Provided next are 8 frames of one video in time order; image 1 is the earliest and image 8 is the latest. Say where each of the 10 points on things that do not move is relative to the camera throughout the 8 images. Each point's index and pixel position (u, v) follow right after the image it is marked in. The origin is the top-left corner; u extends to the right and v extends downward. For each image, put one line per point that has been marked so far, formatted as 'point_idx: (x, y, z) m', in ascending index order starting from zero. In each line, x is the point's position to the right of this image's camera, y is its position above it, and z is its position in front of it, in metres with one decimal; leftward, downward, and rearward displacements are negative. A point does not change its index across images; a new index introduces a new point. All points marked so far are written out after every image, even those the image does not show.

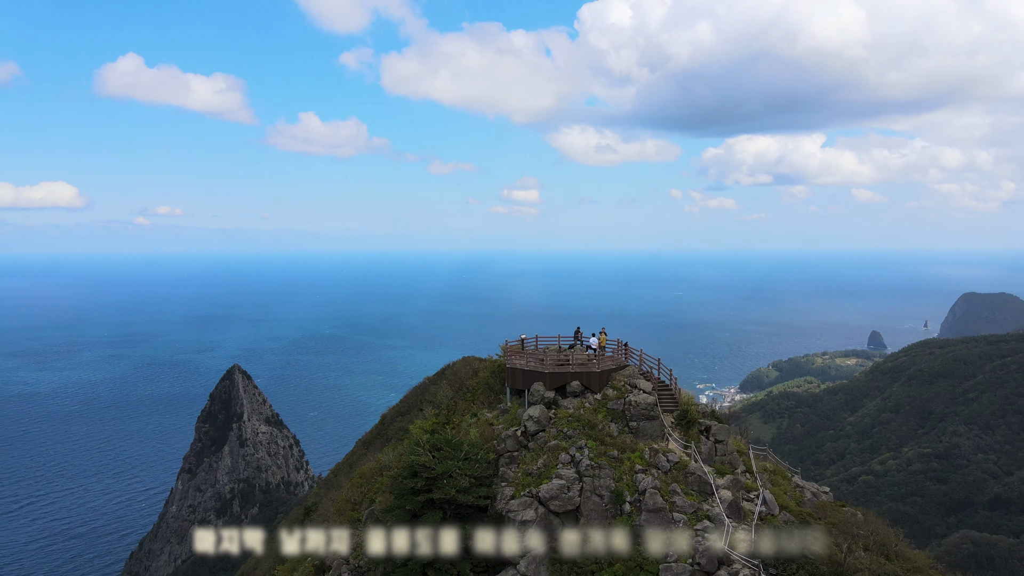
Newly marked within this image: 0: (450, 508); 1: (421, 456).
0: (-1.2, -4.1, +13.6) m
1: (-1.7, -3.3, +13.9) m
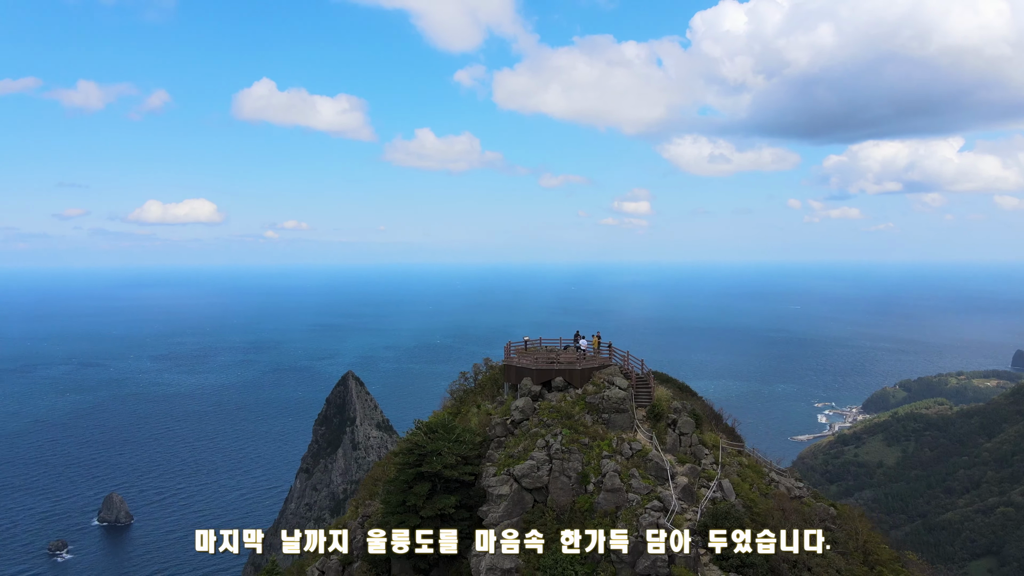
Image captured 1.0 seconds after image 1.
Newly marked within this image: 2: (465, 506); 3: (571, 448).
0: (-1.5, -4.2, +16.0) m
1: (-2.0, -3.4, +16.3) m
2: (-1.0, -4.7, +15.8) m
3: (+1.3, -3.4, +15.9) m
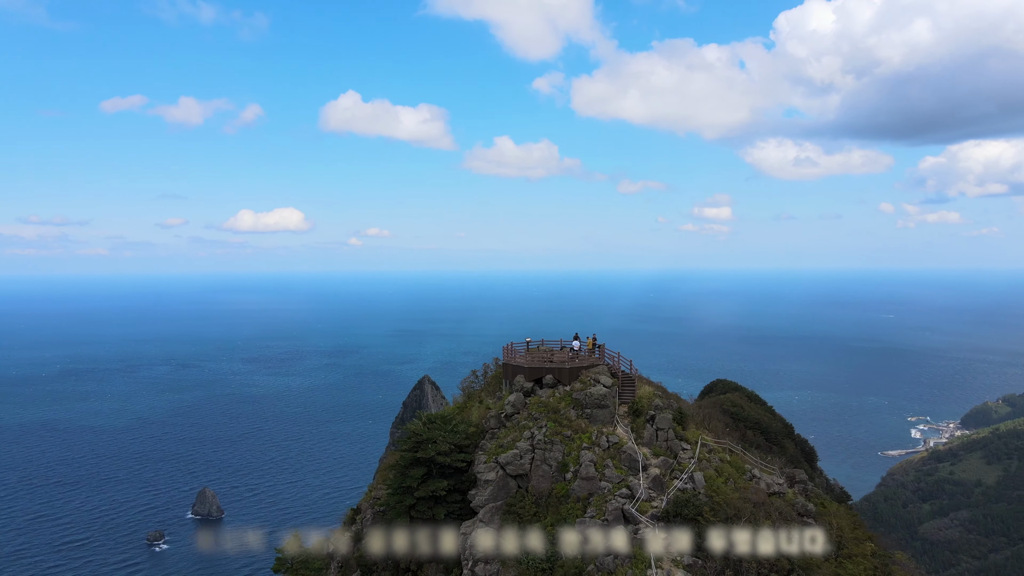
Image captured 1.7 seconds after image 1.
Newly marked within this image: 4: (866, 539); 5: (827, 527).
0: (-1.8, -4.3, +17.8) m
1: (-2.3, -3.5, +18.1) m
2: (-1.3, -4.8, +17.5) m
3: (+1.0, -3.5, +17.4) m
4: (+8.9, -6.3, +18.6) m
5: (+7.4, -5.7, +17.5) m
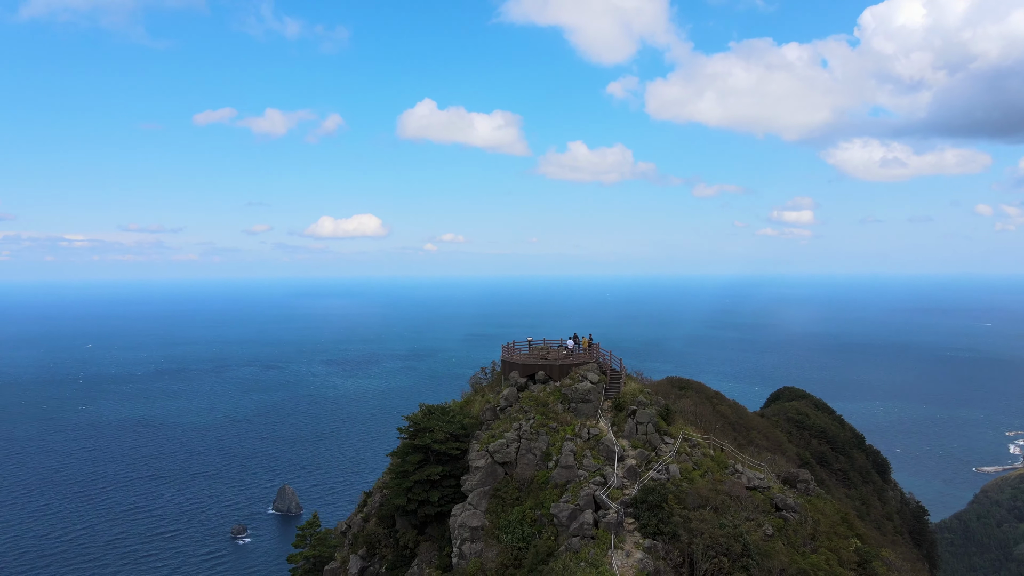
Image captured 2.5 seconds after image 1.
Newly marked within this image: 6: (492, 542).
0: (-2.0, -4.4, +19.4) m
1: (-2.4, -3.6, +19.8) m
2: (-1.6, -4.8, +19.1) m
3: (+0.7, -3.6, +18.7) m
4: (+8.7, -6.4, +19.2) m
5: (+7.1, -5.8, +18.2) m
6: (-0.5, -5.8, +17.2) m
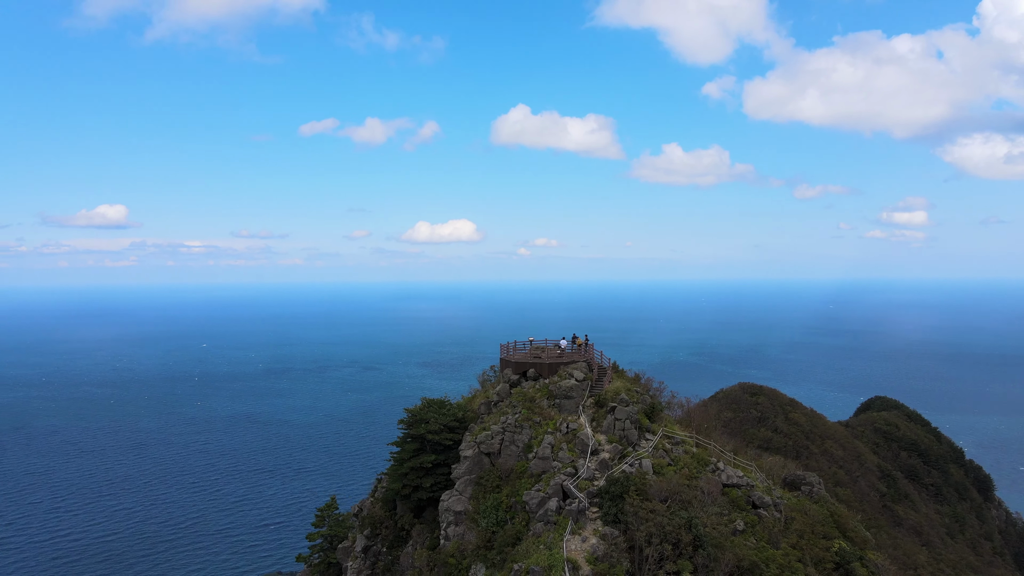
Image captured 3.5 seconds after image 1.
0: (-2.3, -4.4, +20.9) m
1: (-2.7, -3.7, +21.4) m
2: (-1.9, -4.9, +20.6) m
3: (+0.3, -3.7, +19.9) m
4: (+8.3, -6.5, +19.4) m
5: (+6.6, -5.9, +18.7) m
6: (-1.0, -5.9, +18.6) m
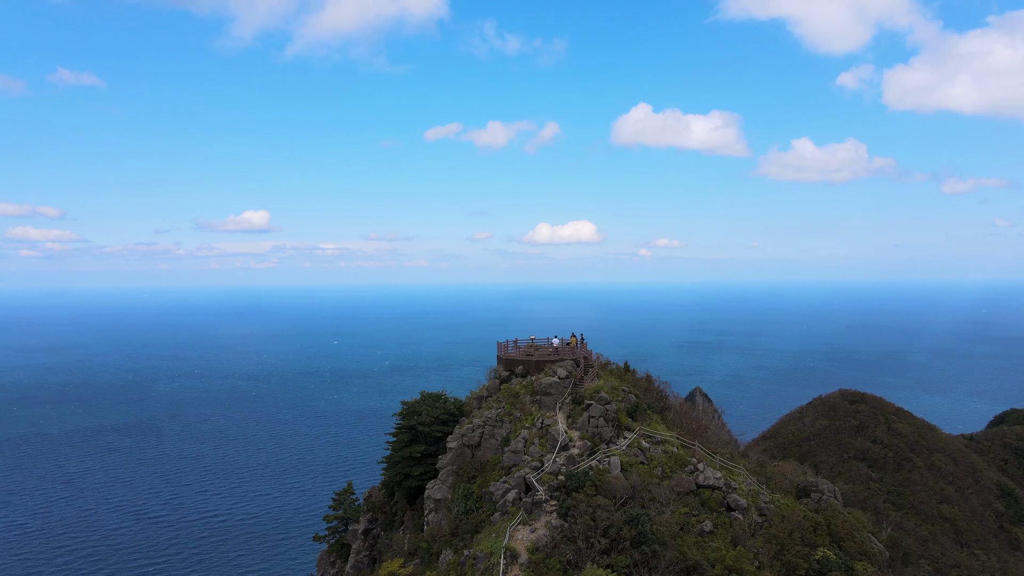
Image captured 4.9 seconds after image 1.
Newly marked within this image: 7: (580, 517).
0: (-2.6, -4.4, +22.1) m
1: (-2.9, -3.6, +22.6) m
2: (-2.2, -4.9, +21.7) m
3: (-0.2, -3.6, +20.7) m
4: (+7.6, -6.5, +18.8) m
5: (+5.8, -5.9, +18.4) m
6: (-1.7, -5.9, +19.6) m
7: (+1.5, -5.2, +16.8) m
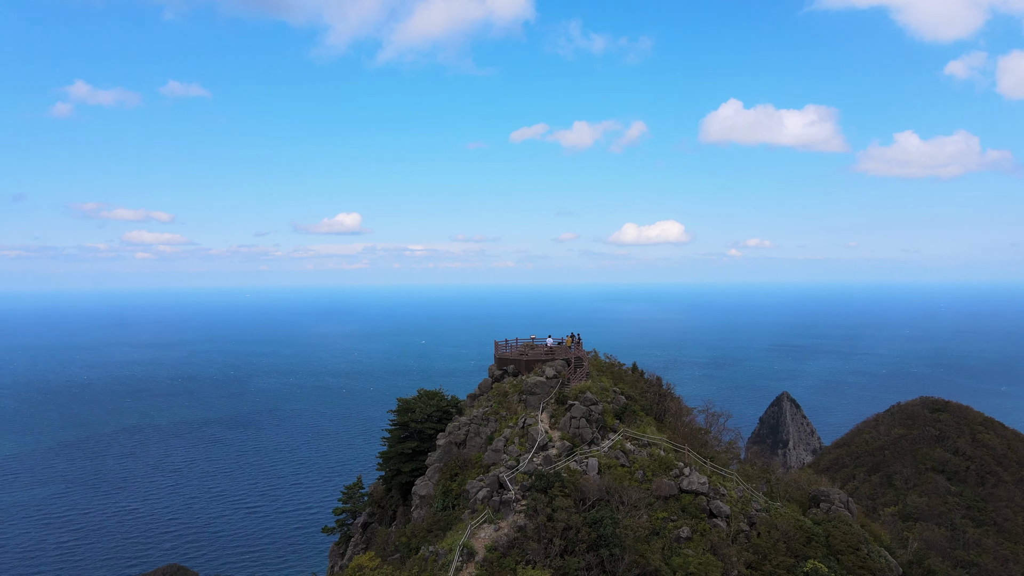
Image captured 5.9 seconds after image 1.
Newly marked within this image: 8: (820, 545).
0: (-2.8, -4.4, +22.4) m
1: (-3.0, -3.6, +22.9) m
2: (-2.5, -4.8, +21.9) m
3: (-0.6, -3.6, +20.7) m
4: (+6.9, -6.5, +18.0) m
5: (+5.1, -5.8, +17.7) m
6: (-2.2, -5.8, +19.8) m
7: (+0.7, -5.1, +16.6) m
8: (+8.0, -6.6, +19.1) m
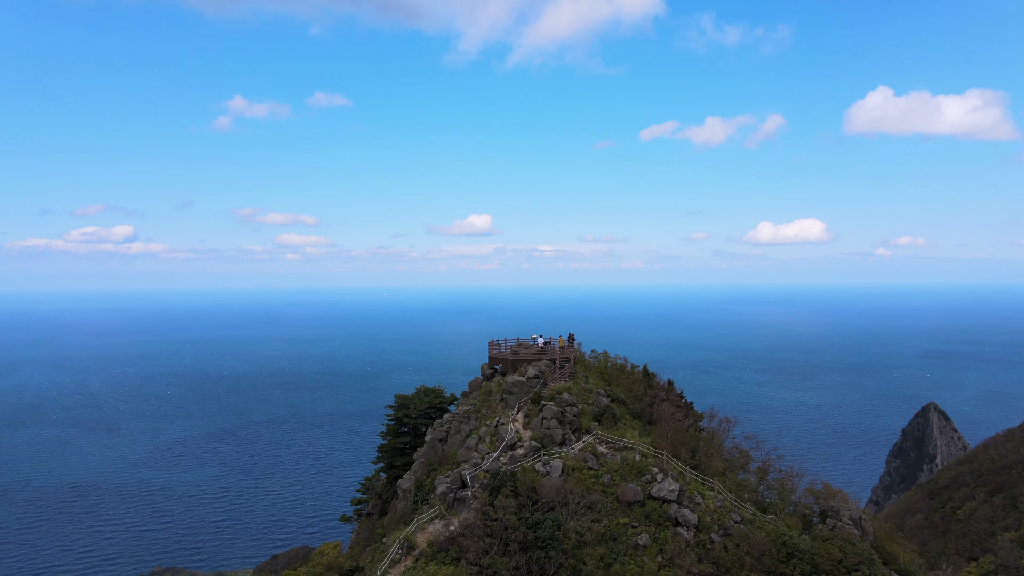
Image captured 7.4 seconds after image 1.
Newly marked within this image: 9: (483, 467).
0: (-3.0, -4.3, +22.9) m
1: (-3.1, -3.5, +23.5) m
2: (-2.8, -4.8, +22.4) m
3: (-1.1, -3.6, +20.8) m
4: (+5.8, -6.5, +16.8) m
5: (+4.0, -5.8, +16.9) m
6: (-2.9, -5.8, +20.2) m
7: (-0.6, -5.1, +16.6) m
8: (+7.1, -6.6, +17.8) m
9: (-0.7, -4.5, +18.6) m
